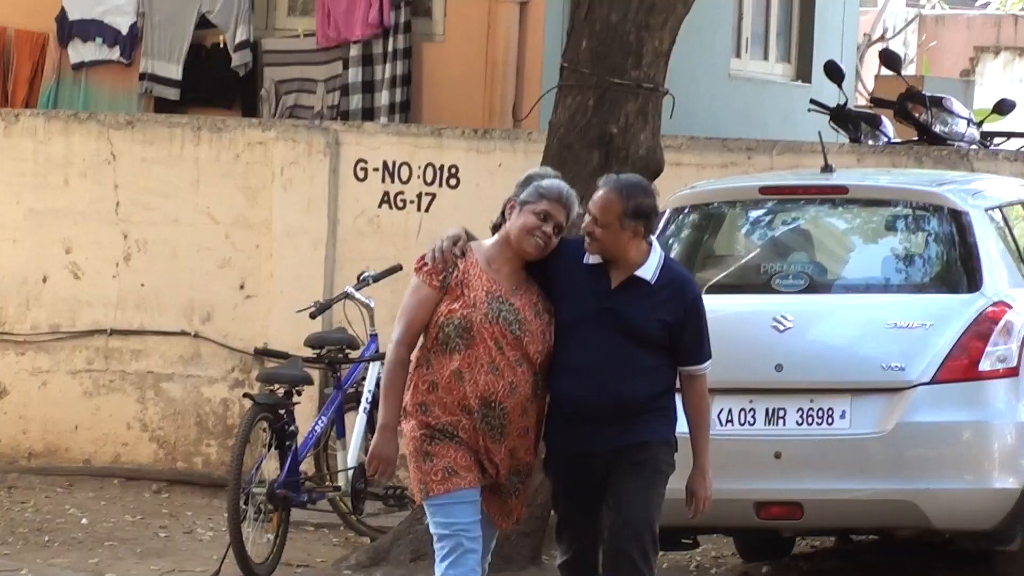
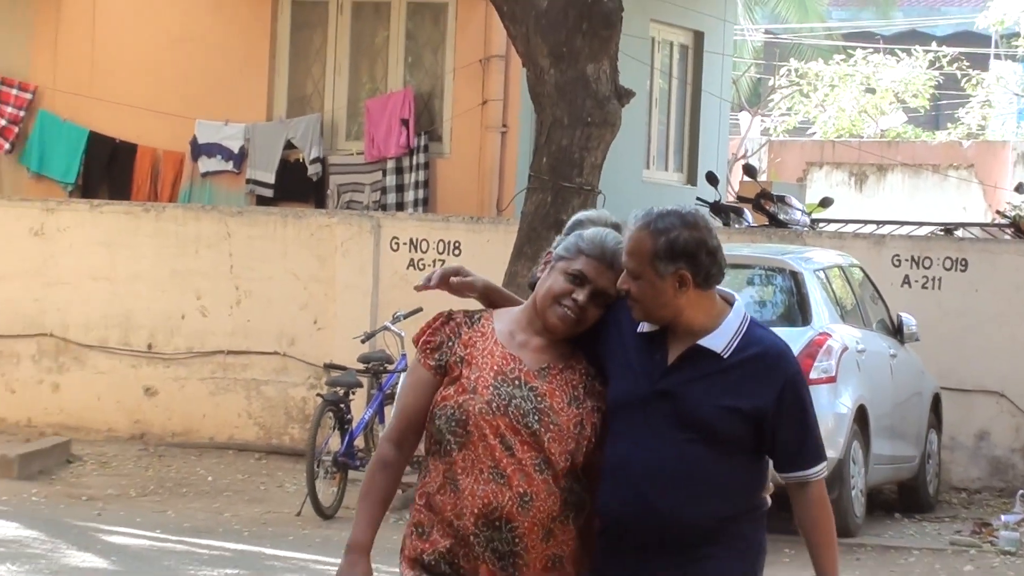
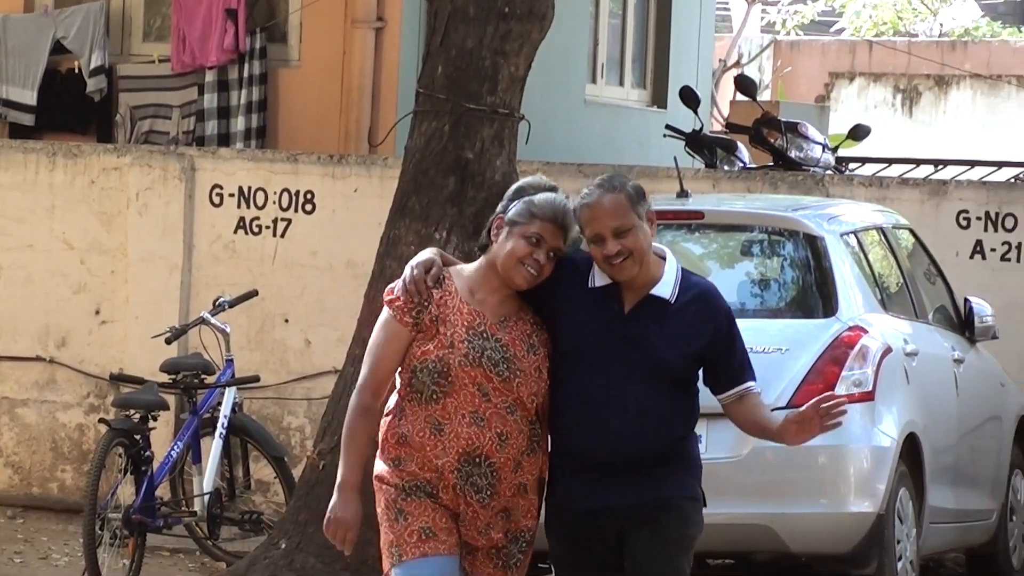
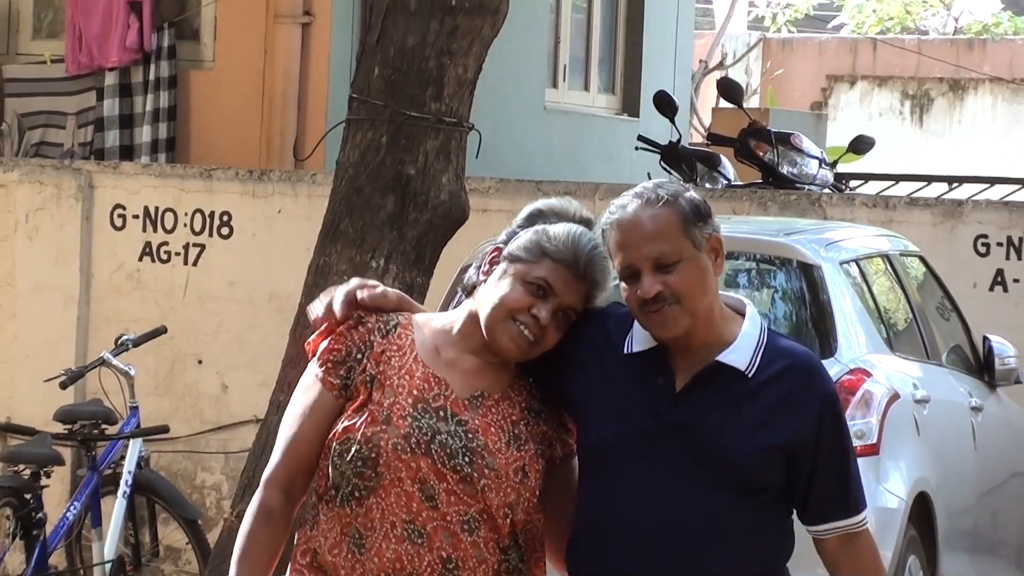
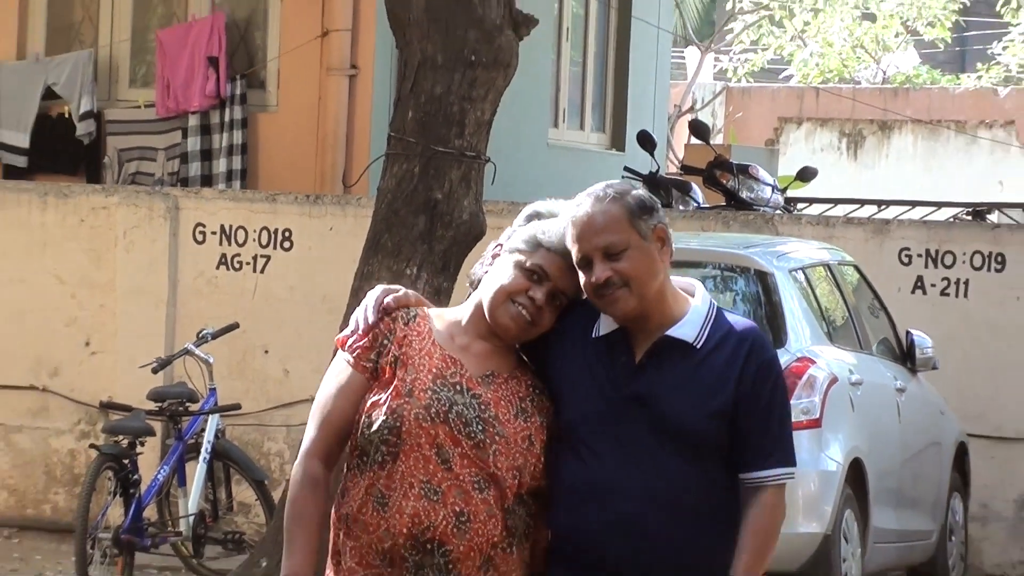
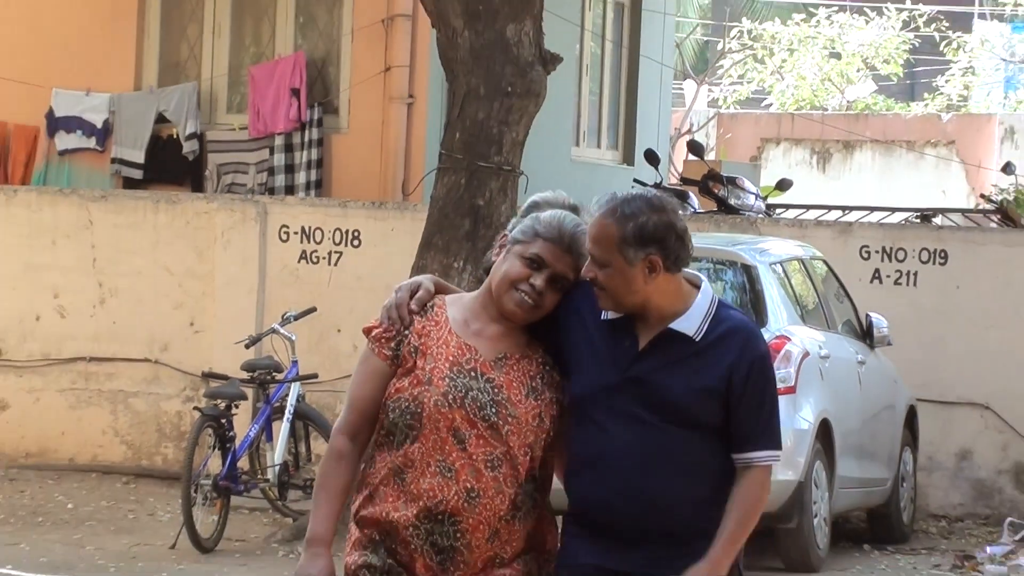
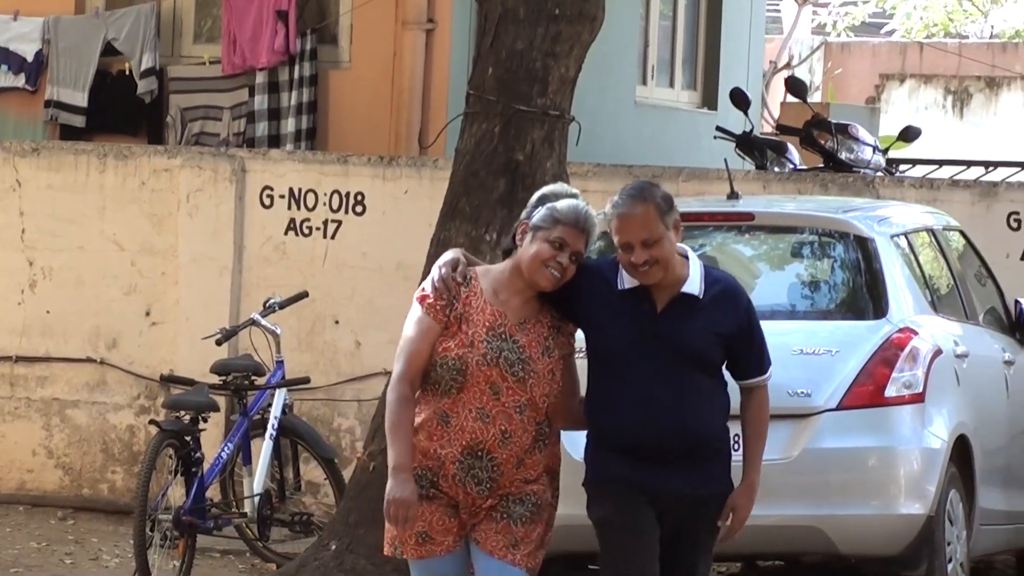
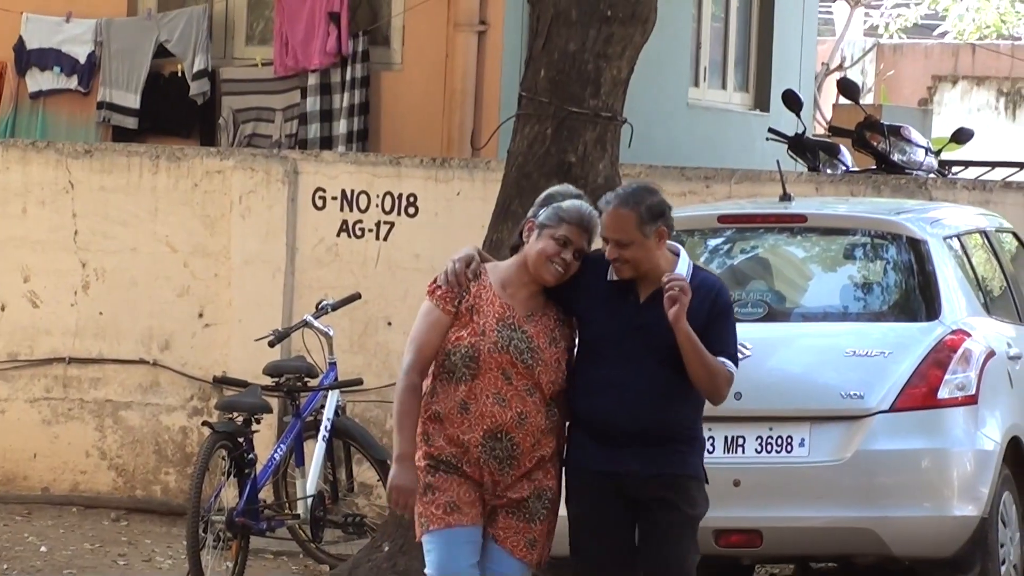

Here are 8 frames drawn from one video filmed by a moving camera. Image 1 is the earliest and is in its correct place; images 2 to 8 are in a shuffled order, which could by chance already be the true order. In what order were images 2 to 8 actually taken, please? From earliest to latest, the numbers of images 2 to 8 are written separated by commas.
8, 7, 3, 4, 5, 6, 2
